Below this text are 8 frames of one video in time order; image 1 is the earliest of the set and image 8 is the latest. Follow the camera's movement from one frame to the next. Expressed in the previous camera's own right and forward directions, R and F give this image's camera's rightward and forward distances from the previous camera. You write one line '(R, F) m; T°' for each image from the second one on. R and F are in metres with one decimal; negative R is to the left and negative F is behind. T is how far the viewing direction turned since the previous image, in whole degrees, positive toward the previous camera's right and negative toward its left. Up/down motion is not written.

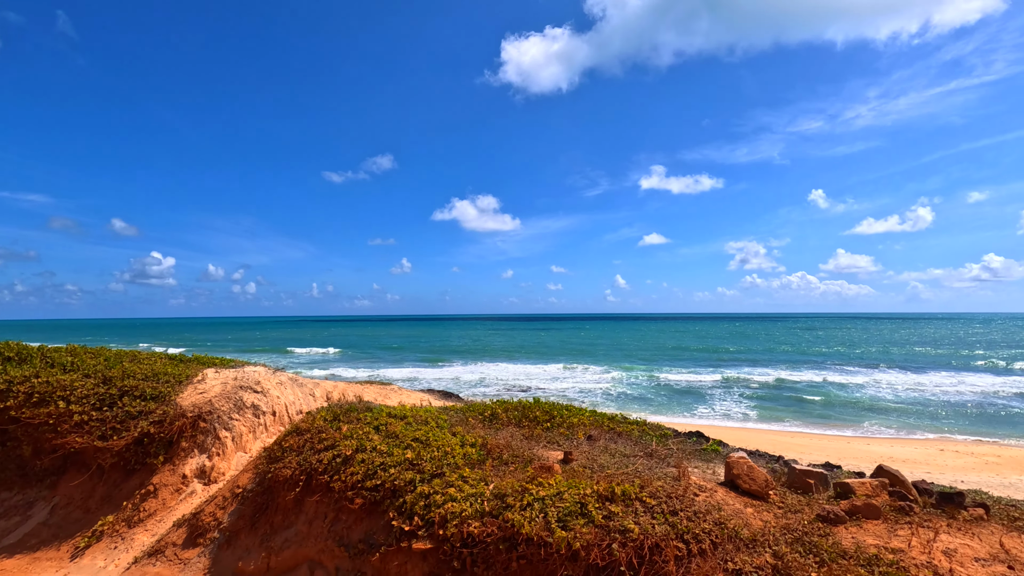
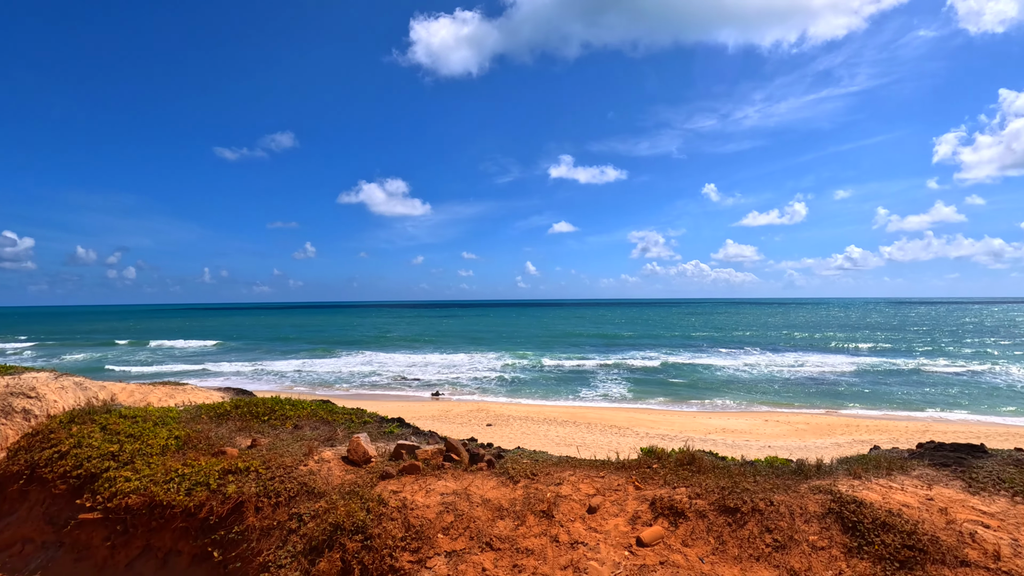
(+1.0, -0.7) m; +10°
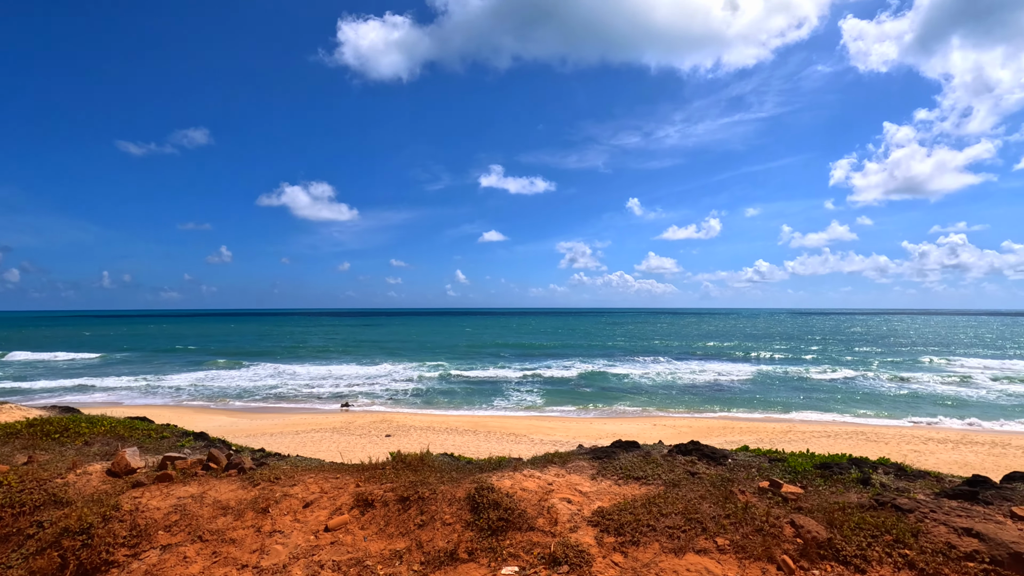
(+0.8, -0.5) m; +8°
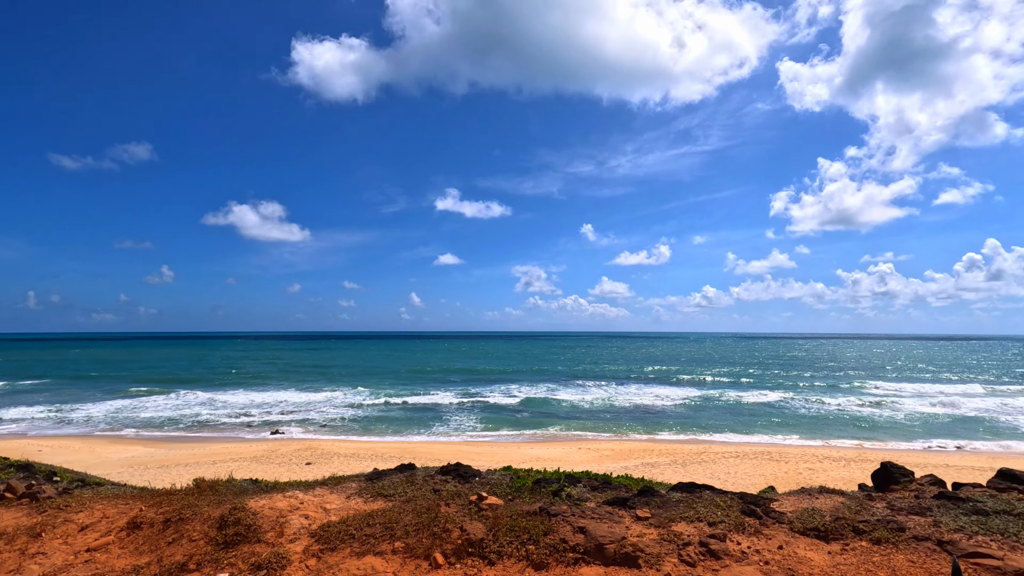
(+0.9, -0.5) m; +5°
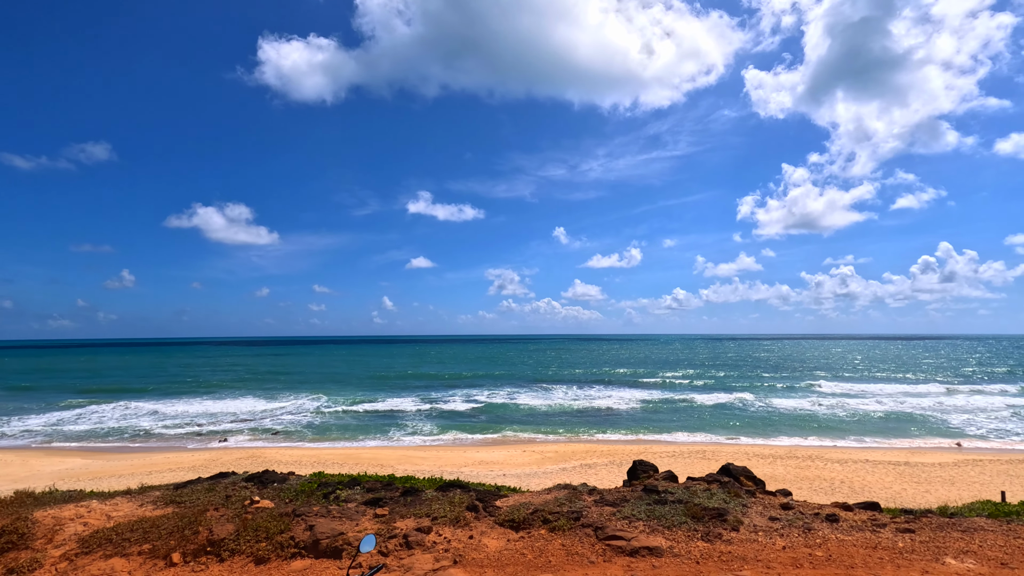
(+1.0, -0.3) m; +3°
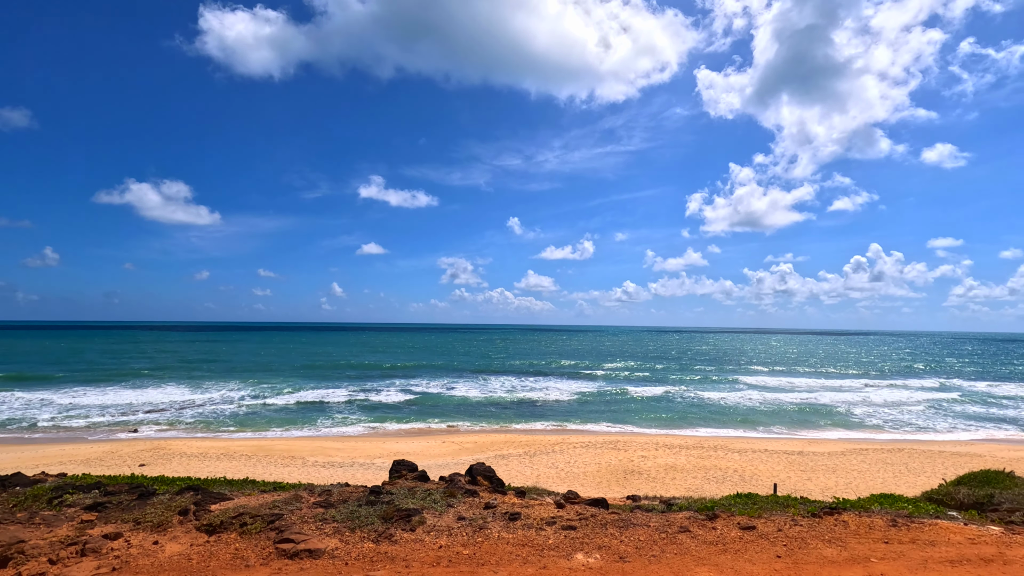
(+1.1, -0.1) m; +5°
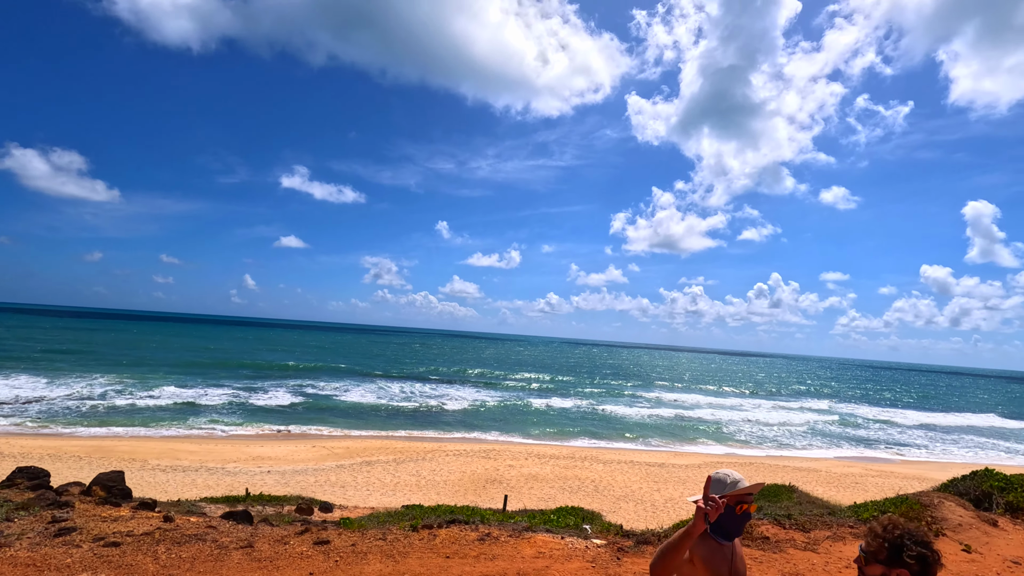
(+1.4, 0.0) m; +8°
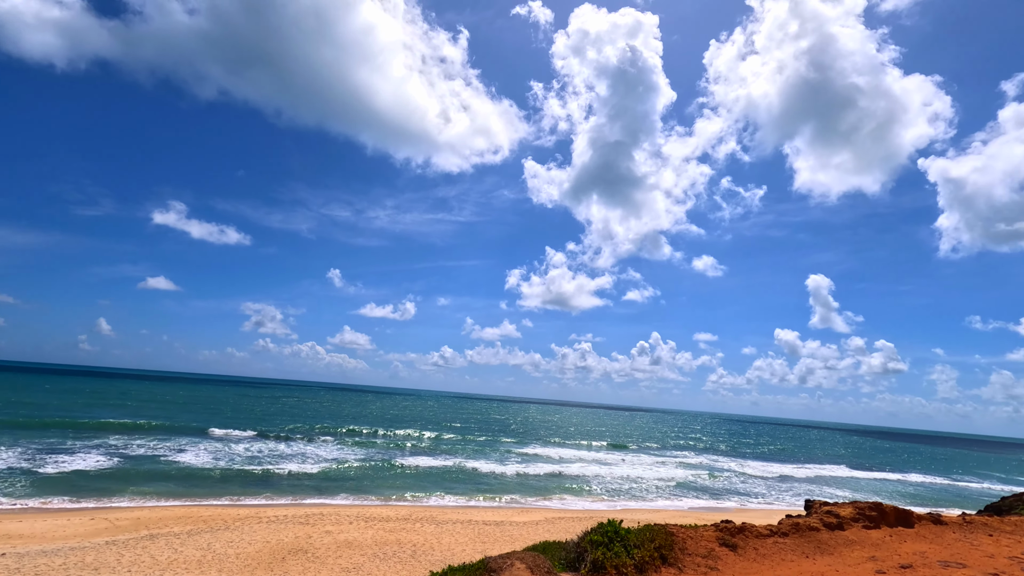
(+1.9, +0.3) m; +11°
